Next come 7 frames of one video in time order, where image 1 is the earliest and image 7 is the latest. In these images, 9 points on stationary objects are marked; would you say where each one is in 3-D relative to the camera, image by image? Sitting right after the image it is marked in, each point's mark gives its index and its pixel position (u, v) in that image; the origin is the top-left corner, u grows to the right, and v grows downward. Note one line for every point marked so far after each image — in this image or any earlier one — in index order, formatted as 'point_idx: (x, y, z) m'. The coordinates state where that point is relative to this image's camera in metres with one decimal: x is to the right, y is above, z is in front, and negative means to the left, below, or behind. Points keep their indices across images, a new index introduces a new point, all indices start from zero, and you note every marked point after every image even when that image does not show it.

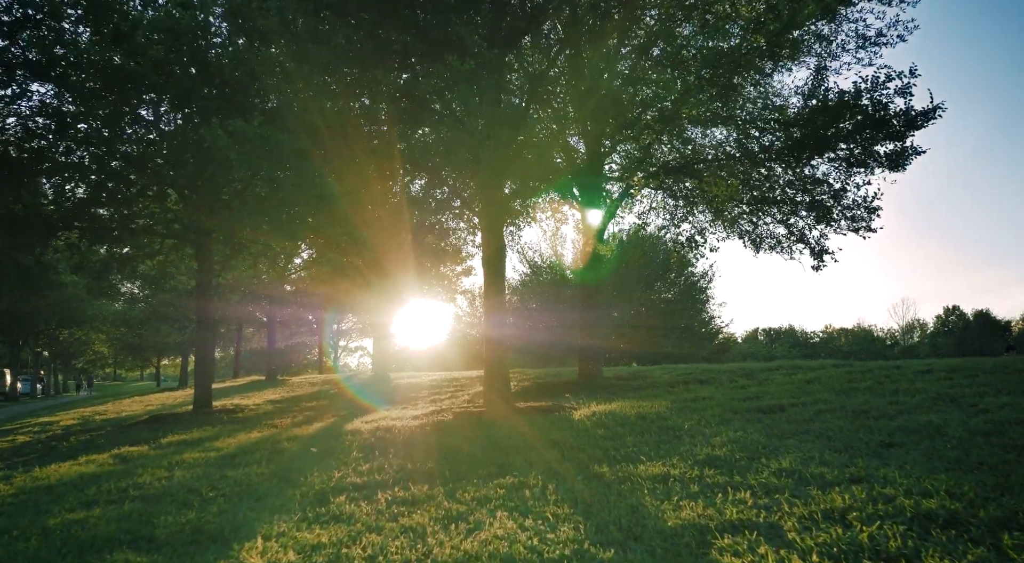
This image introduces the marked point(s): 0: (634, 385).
0: (+3.2, -2.8, +18.2) m
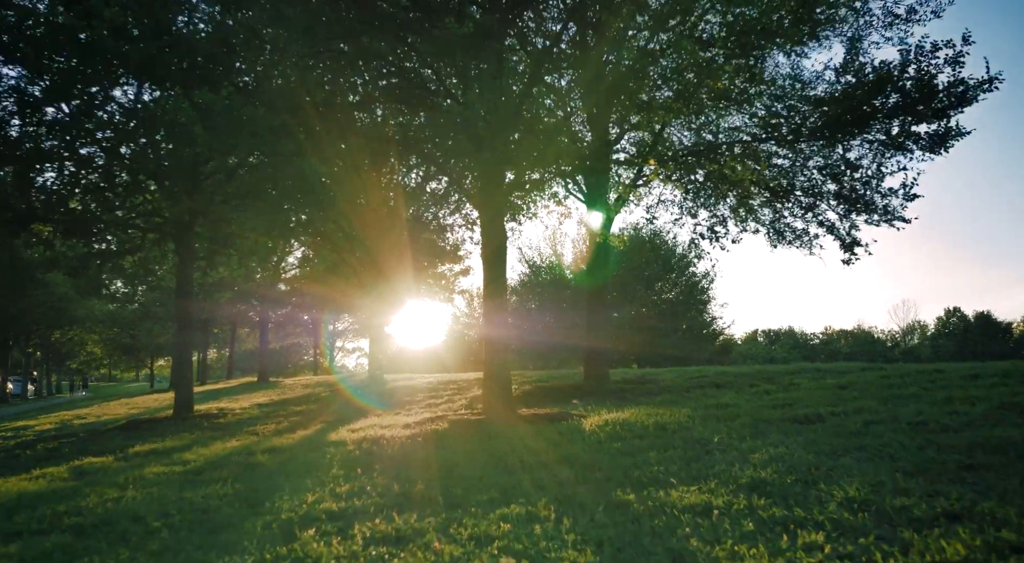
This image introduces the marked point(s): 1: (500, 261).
0: (+3.2, -2.7, +16.9) m
1: (-0.3, +0.4, +15.3) m
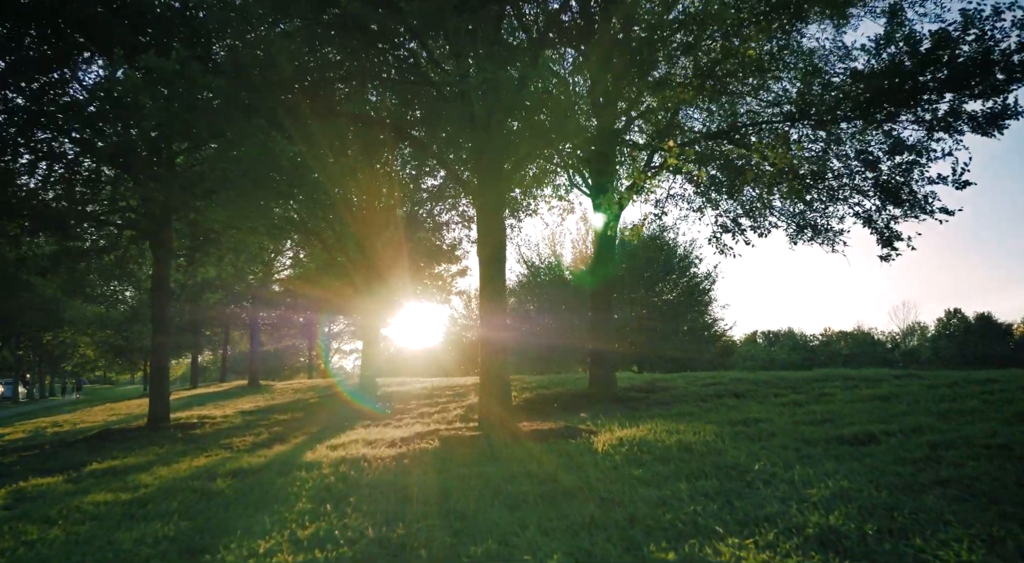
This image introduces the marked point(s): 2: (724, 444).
0: (+3.2, -2.7, +15.4) m
1: (-0.3, +0.4, +13.9) m
2: (+2.8, -2.1, +9.1) m
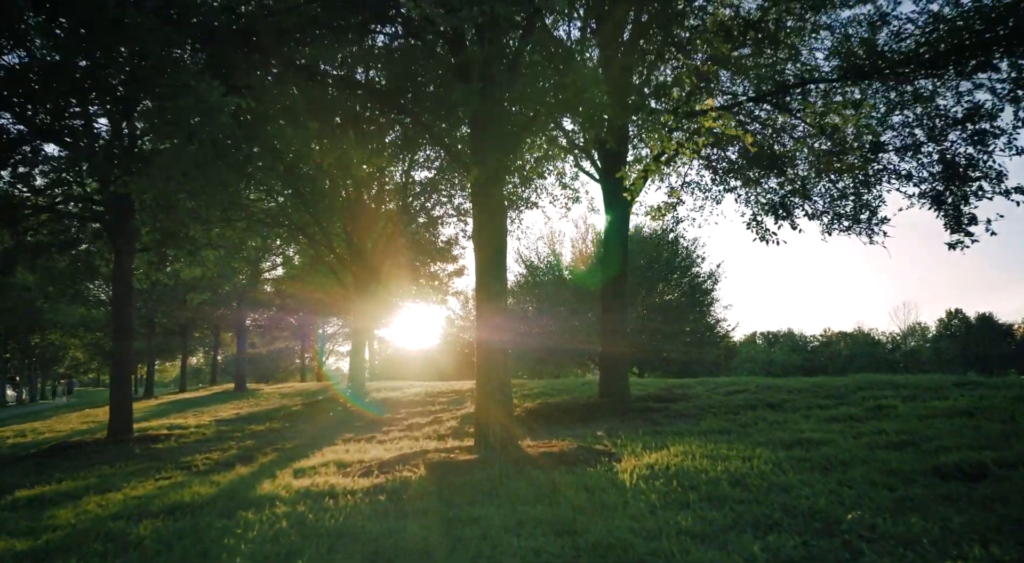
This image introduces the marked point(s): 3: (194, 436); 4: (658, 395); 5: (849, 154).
0: (+3.2, -2.5, +13.5) m
1: (-0.2, +0.6, +11.9) m
2: (+2.8, -2.0, +7.1) m
3: (-8.8, -4.3, +19.1) m
4: (+3.5, -2.7, +16.5) m
5: (+5.2, +2.0, +10.8) m
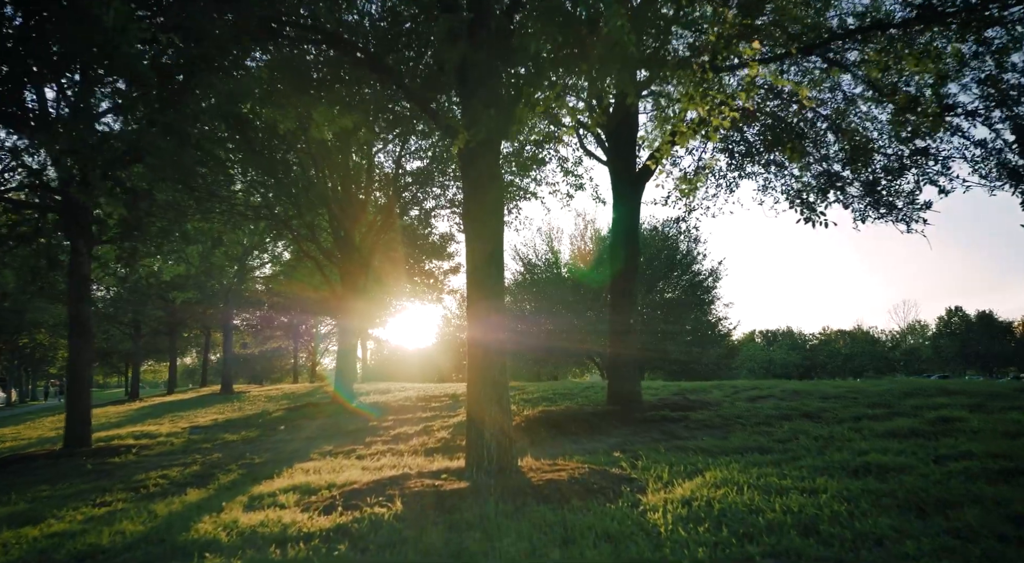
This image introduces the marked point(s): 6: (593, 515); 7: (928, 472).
0: (+3.2, -2.4, +11.8) m
1: (-0.3, +0.7, +10.2) m
2: (+2.8, -1.9, +5.4) m
3: (-8.8, -4.1, +17.4) m
4: (+3.4, -2.6, +14.8) m
5: (+5.2, +2.1, +9.1) m
6: (+0.7, -2.1, +6.2) m
7: (+4.1, -1.8, +6.7) m
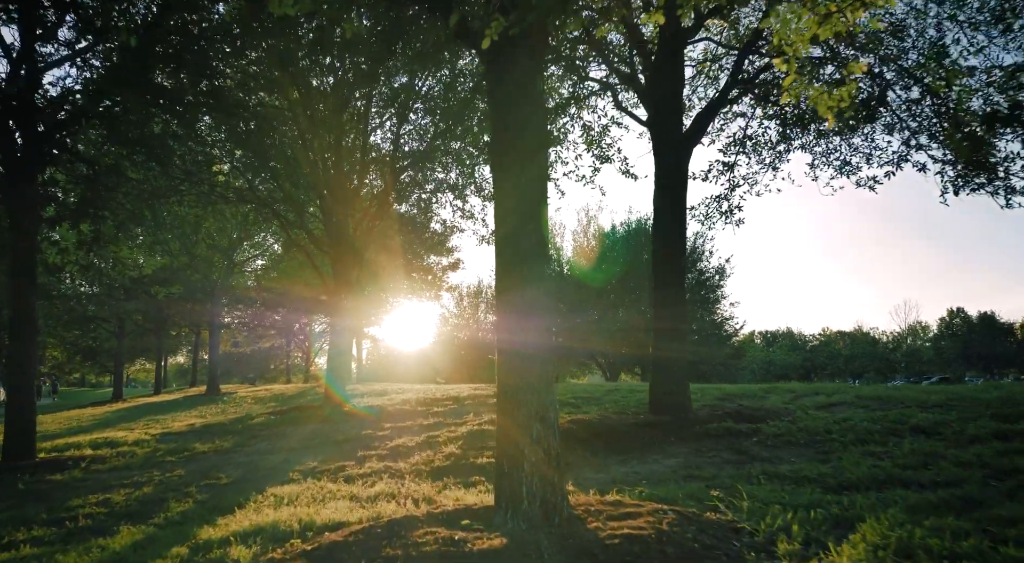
0: (+3.6, -2.1, +9.4) m
1: (+0.1, +1.0, +7.8) m
2: (+3.2, -1.6, +3.0) m
3: (-8.5, -3.8, +14.9) m
4: (+3.8, -2.3, +12.4) m
5: (+5.6, +2.4, +6.7) m
6: (+1.2, -1.8, +3.8) m
7: (+4.5, -1.5, +4.3) m
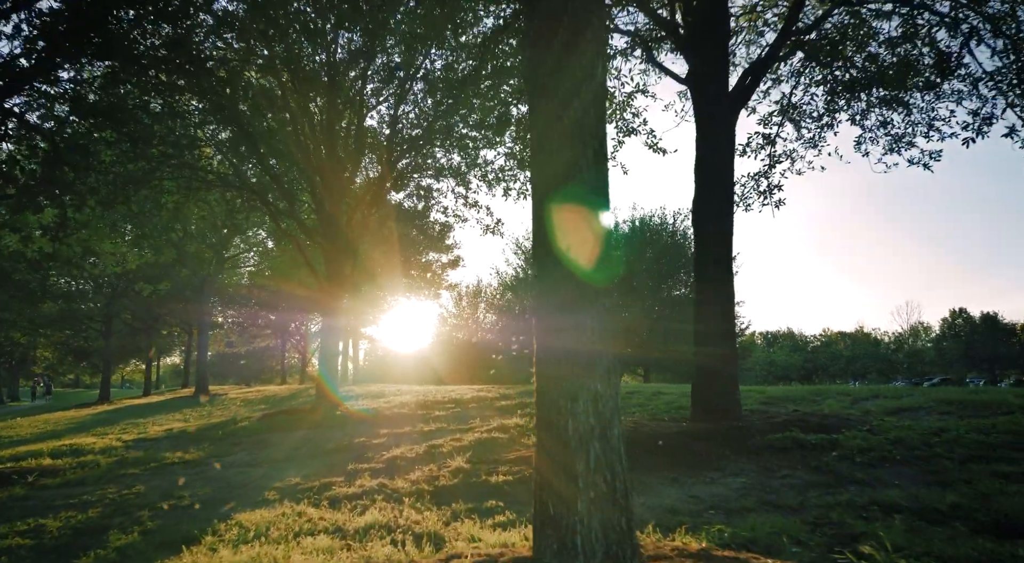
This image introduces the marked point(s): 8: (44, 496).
0: (+3.8, -1.9, +7.5) m
1: (+0.4, +1.2, +5.9) m
2: (+3.5, -1.3, +1.2) m
3: (-8.2, -3.6, +13.1) m
4: (+4.1, -2.0, +10.6) m
5: (+5.9, +2.7, +4.9) m
6: (+1.5, -1.6, +2.0) m
7: (+4.8, -1.3, +2.5) m
8: (-7.1, -3.3, +10.6) m
